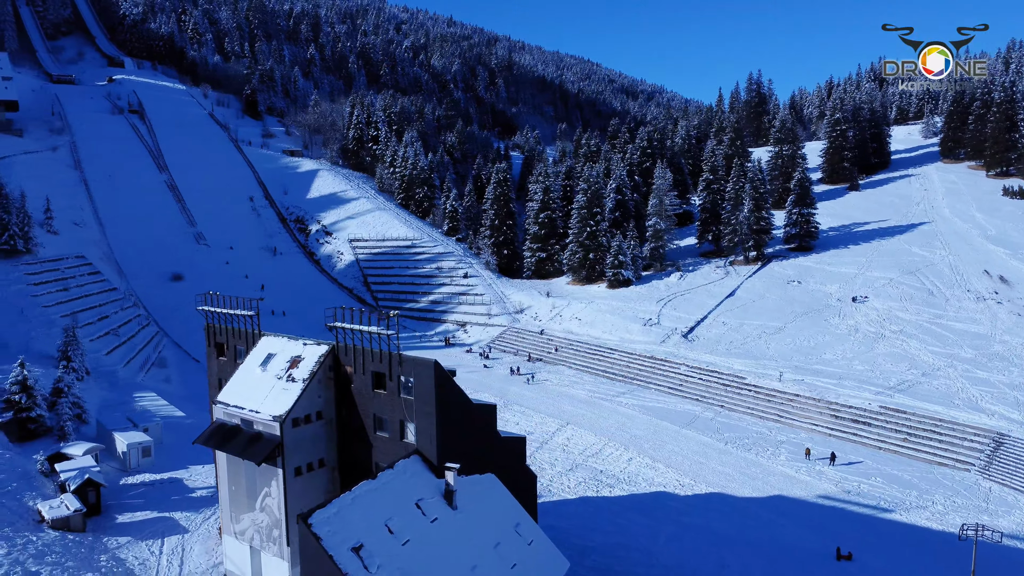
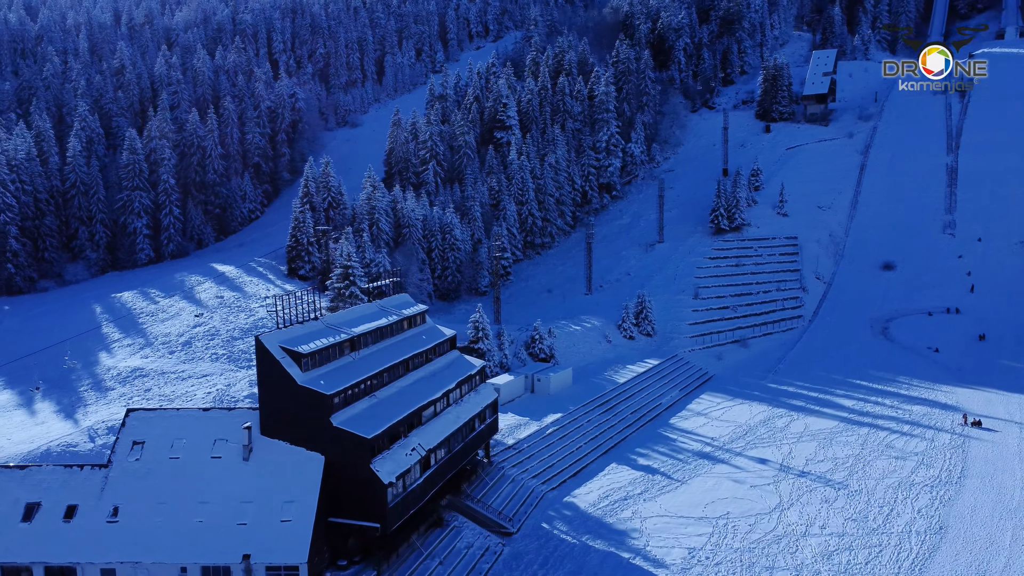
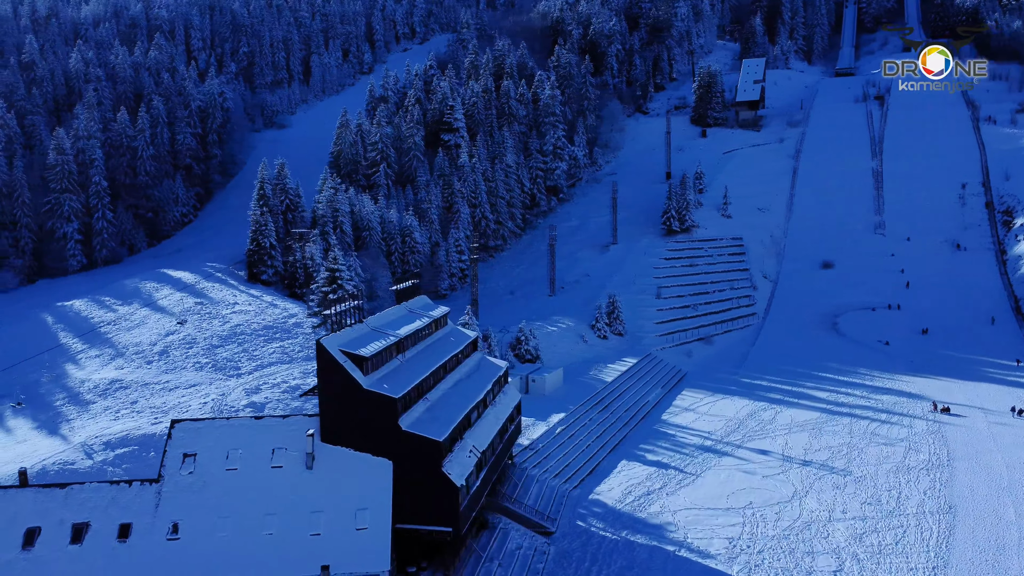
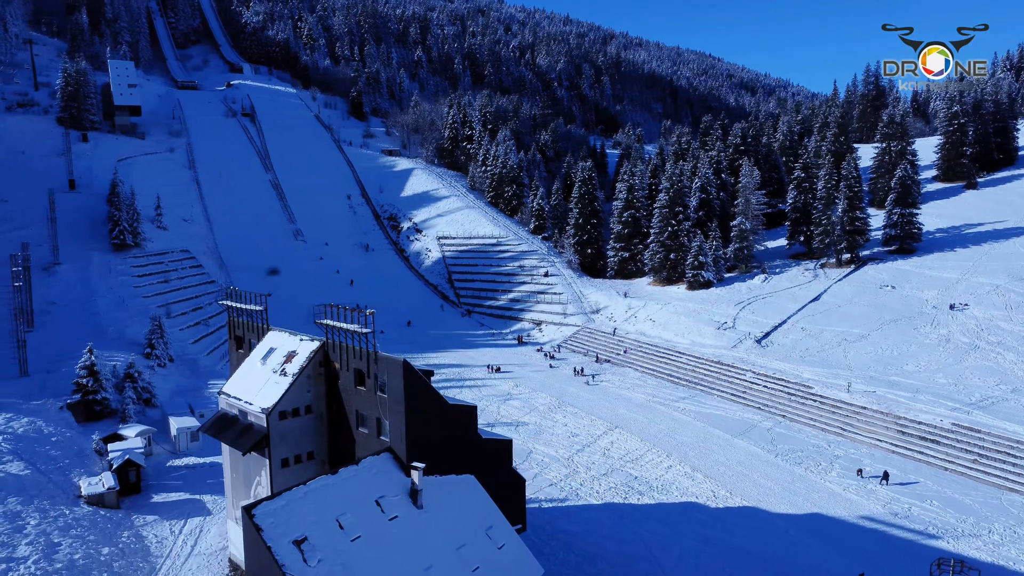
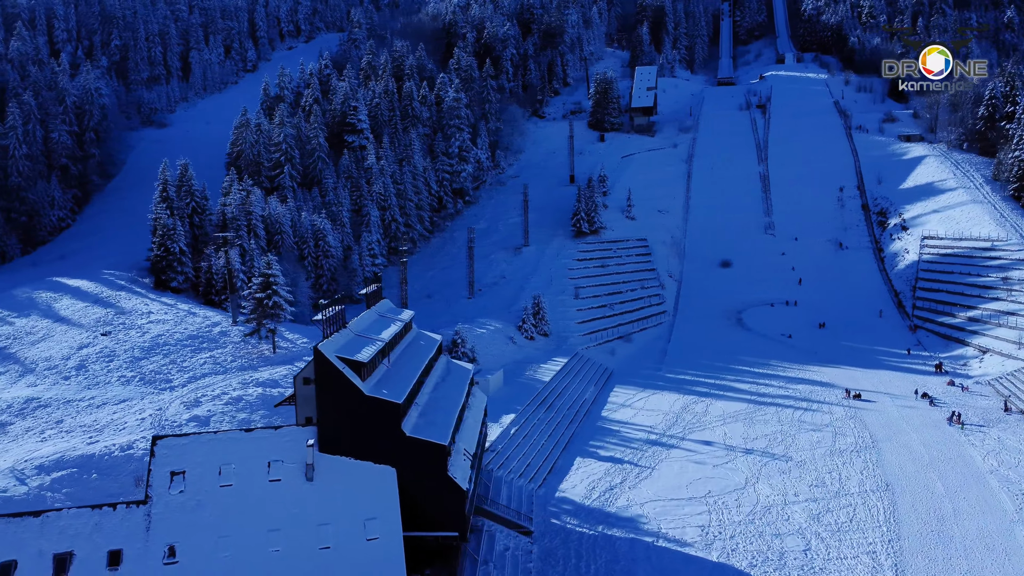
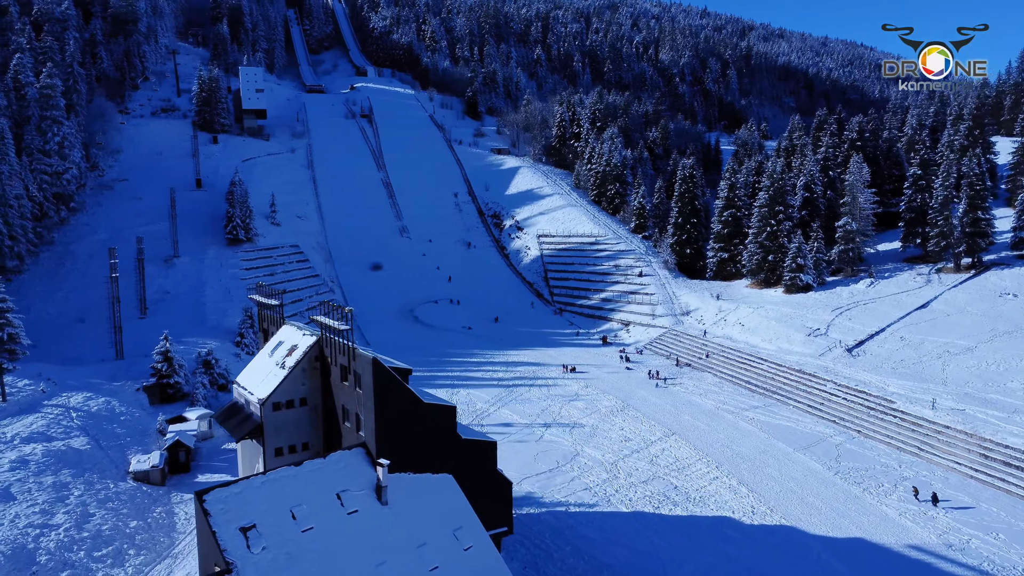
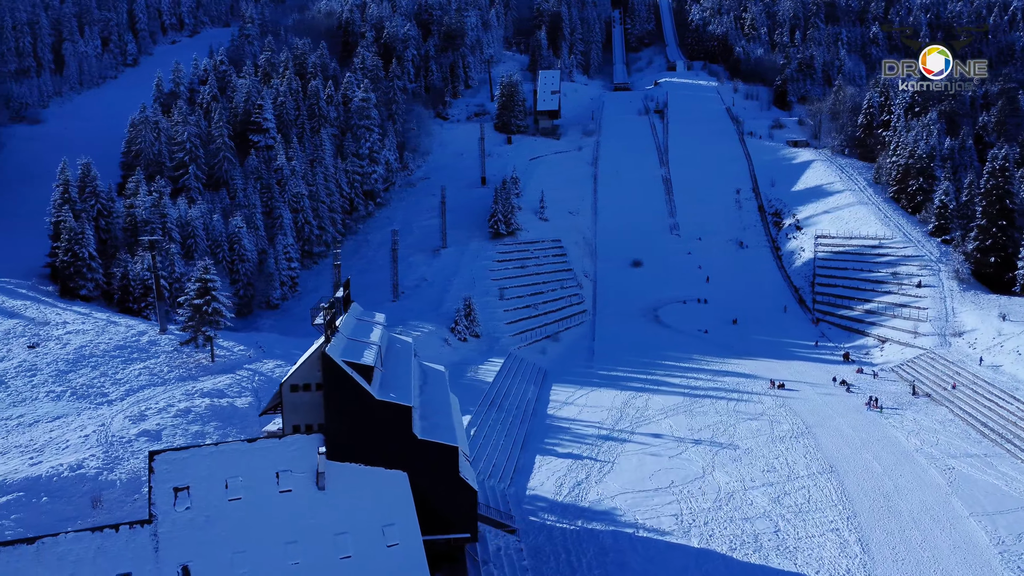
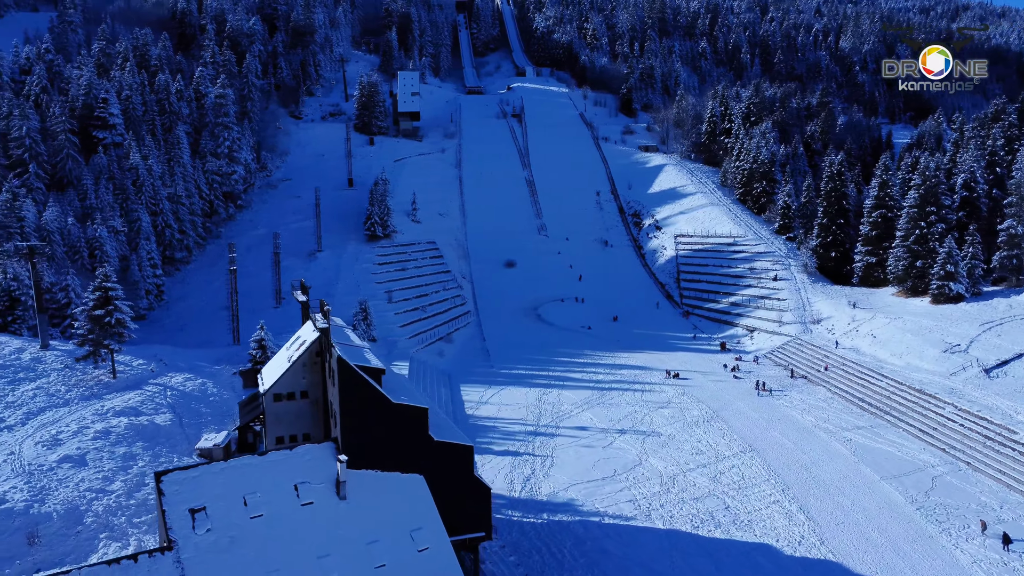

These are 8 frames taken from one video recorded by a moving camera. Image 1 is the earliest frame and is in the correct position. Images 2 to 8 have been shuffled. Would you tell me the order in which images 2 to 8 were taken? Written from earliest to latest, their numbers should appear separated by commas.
4, 6, 8, 7, 5, 3, 2
